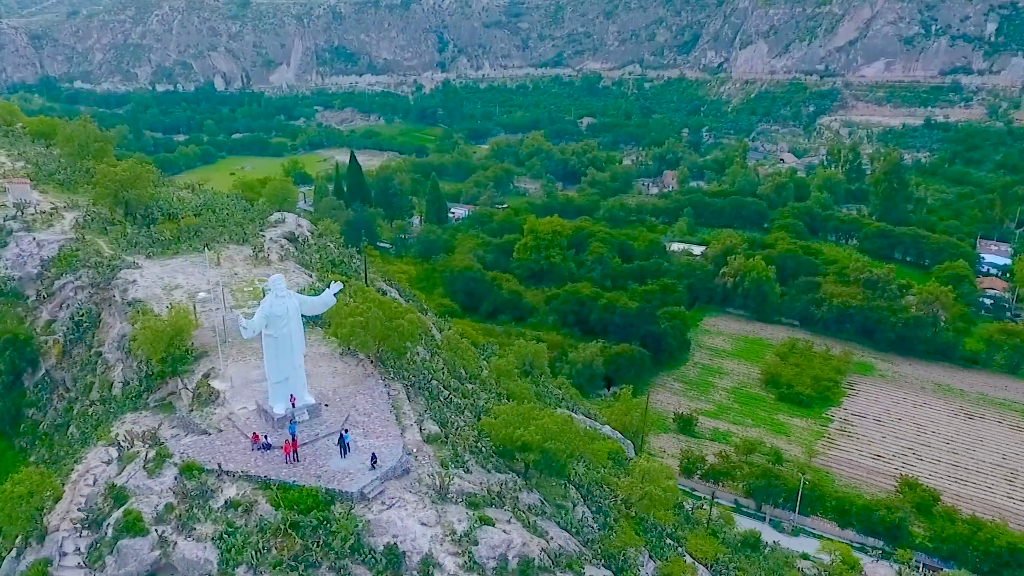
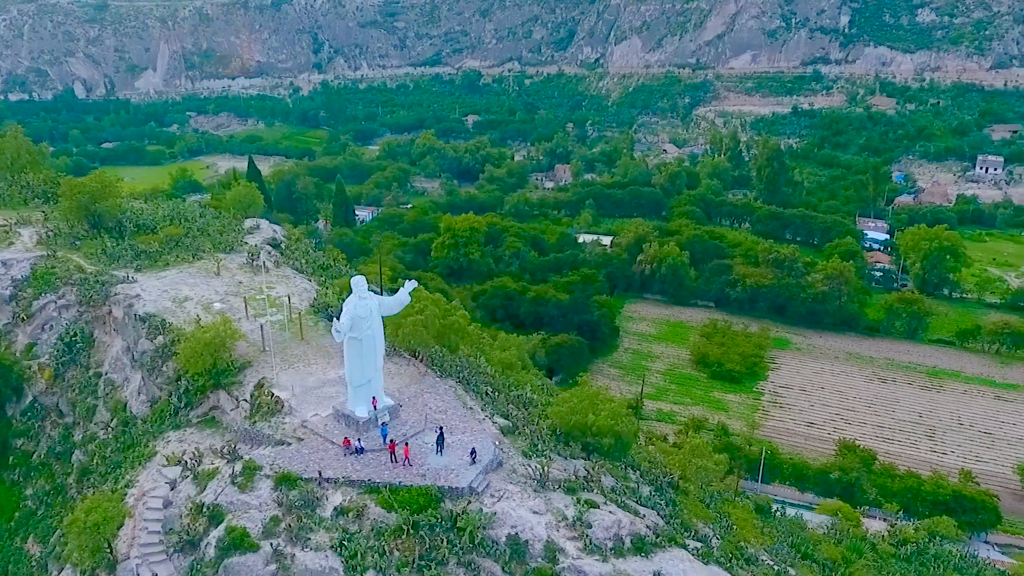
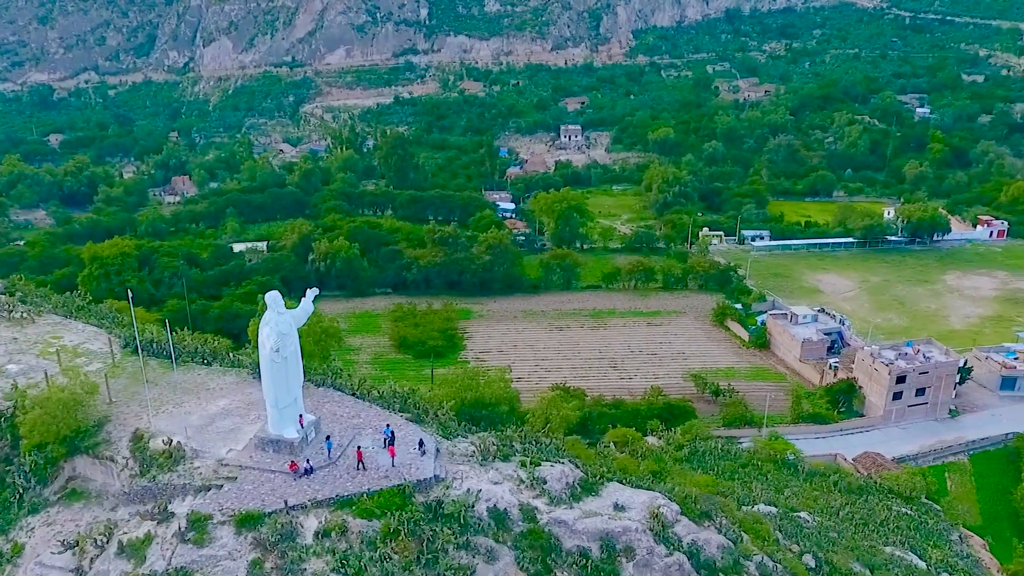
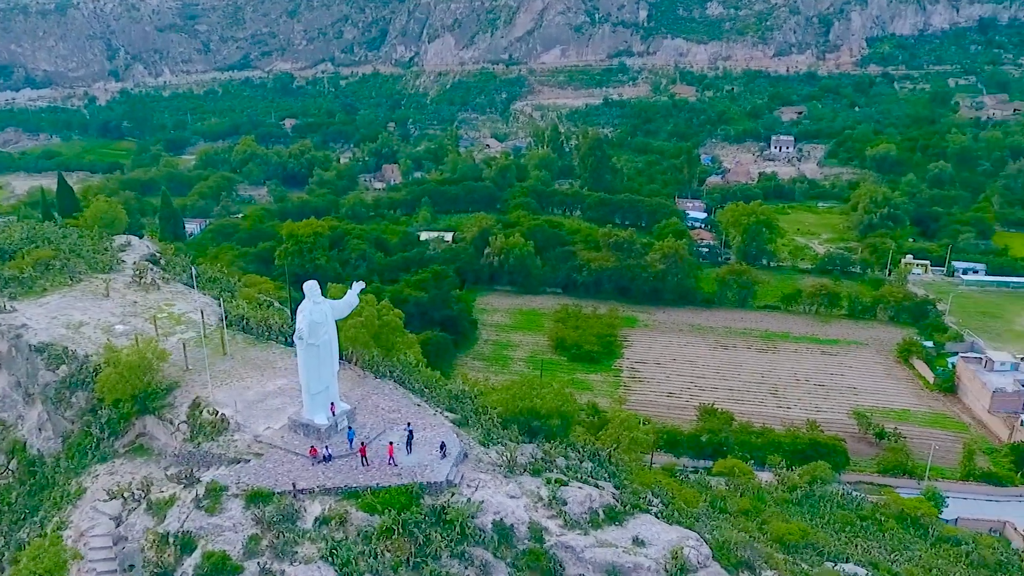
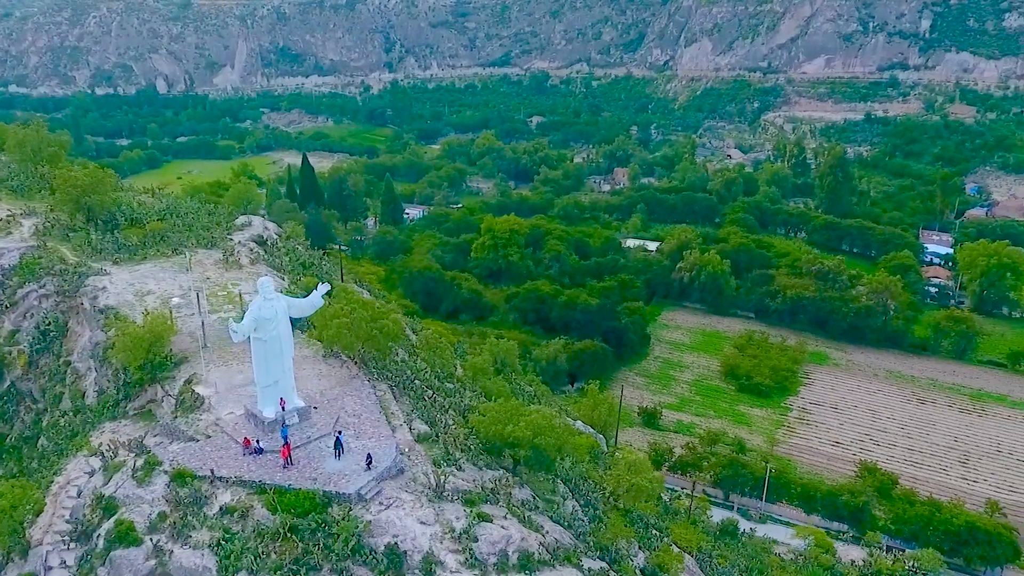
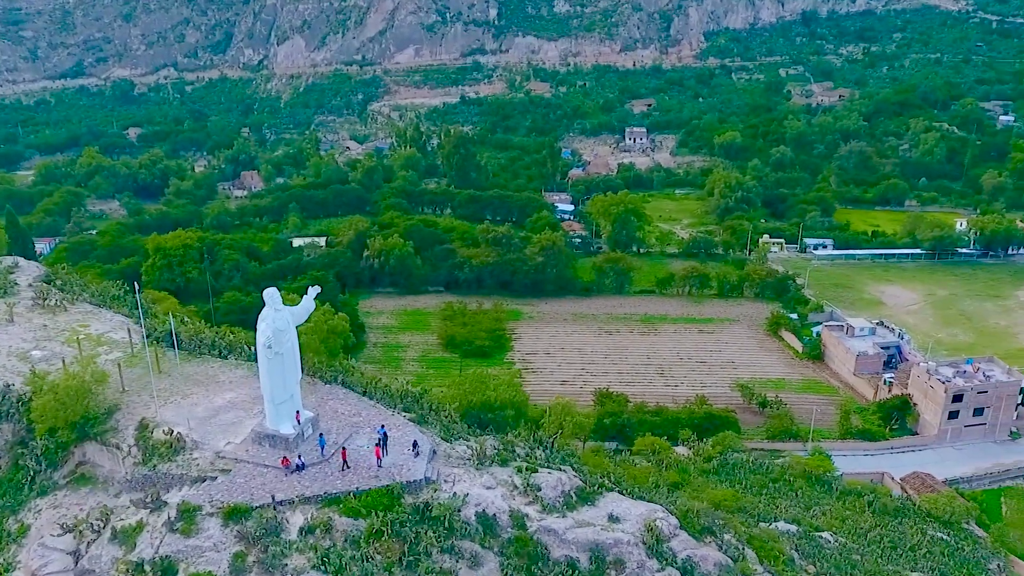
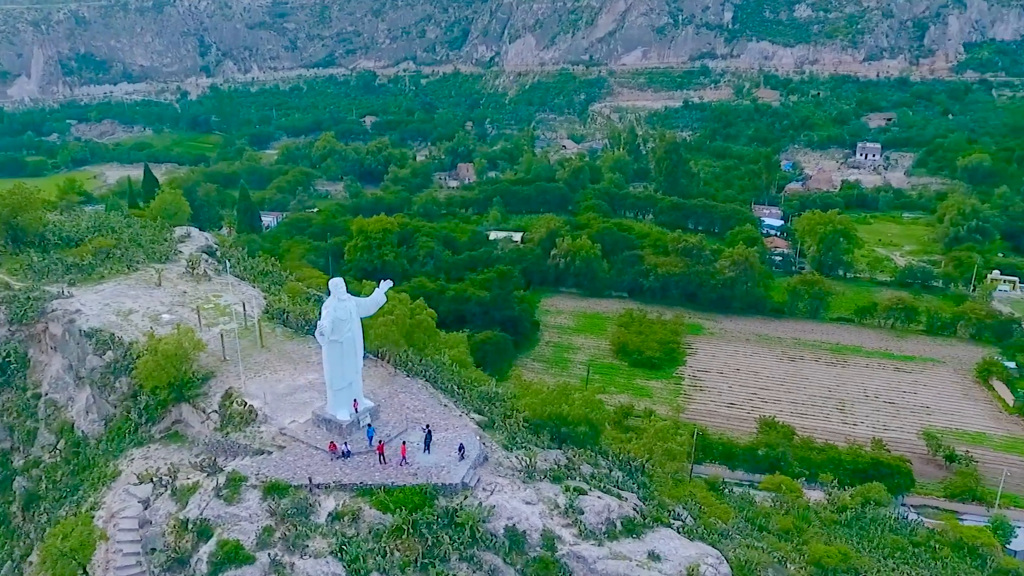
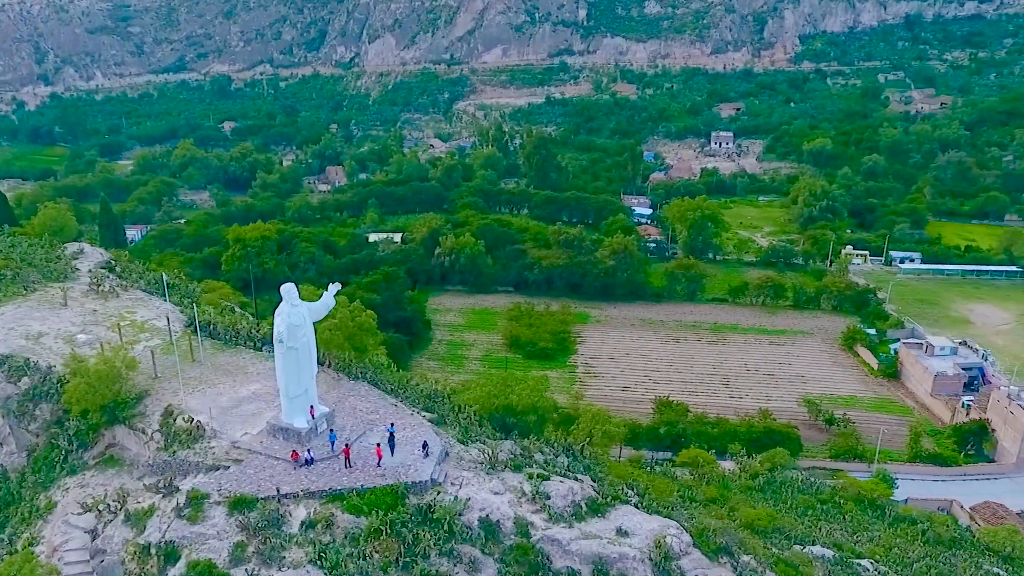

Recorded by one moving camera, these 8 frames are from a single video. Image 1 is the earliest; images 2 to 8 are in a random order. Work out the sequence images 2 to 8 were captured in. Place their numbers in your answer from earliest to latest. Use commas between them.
5, 2, 7, 4, 8, 6, 3
